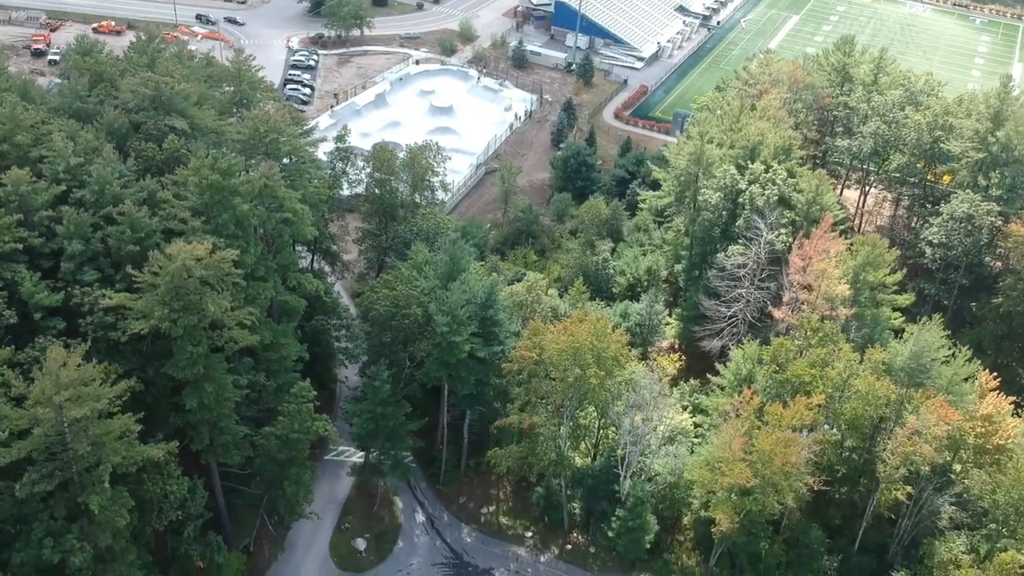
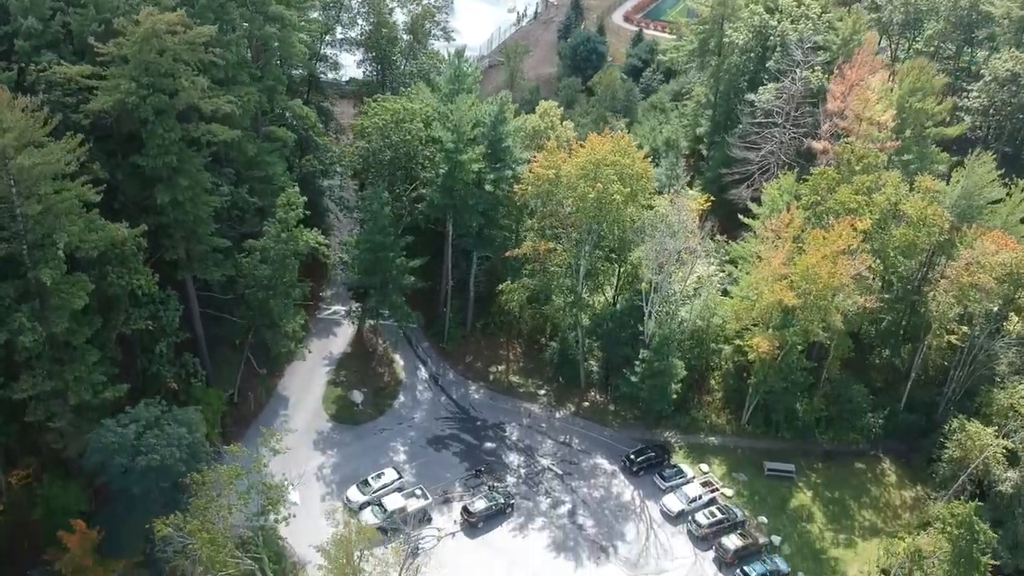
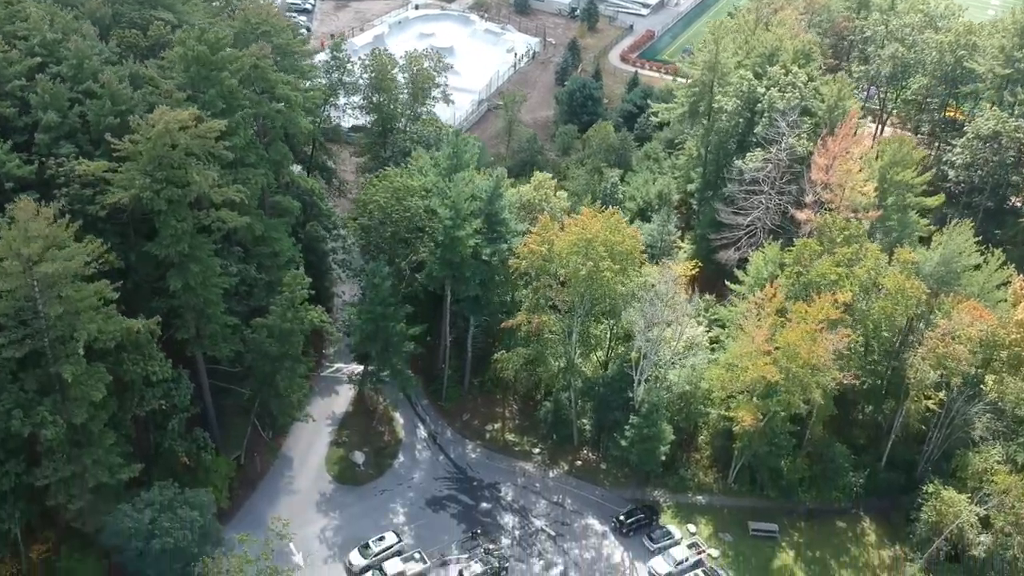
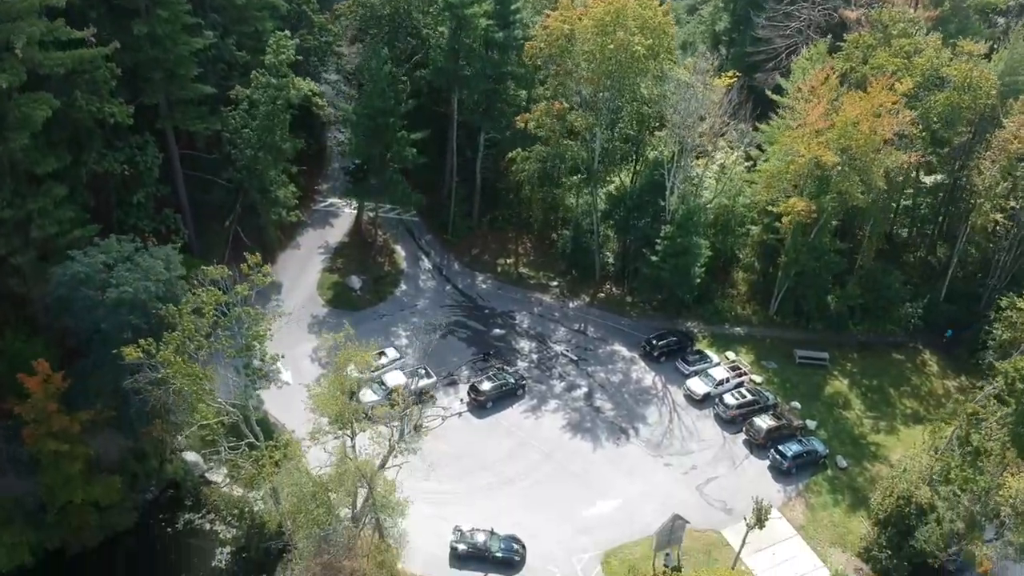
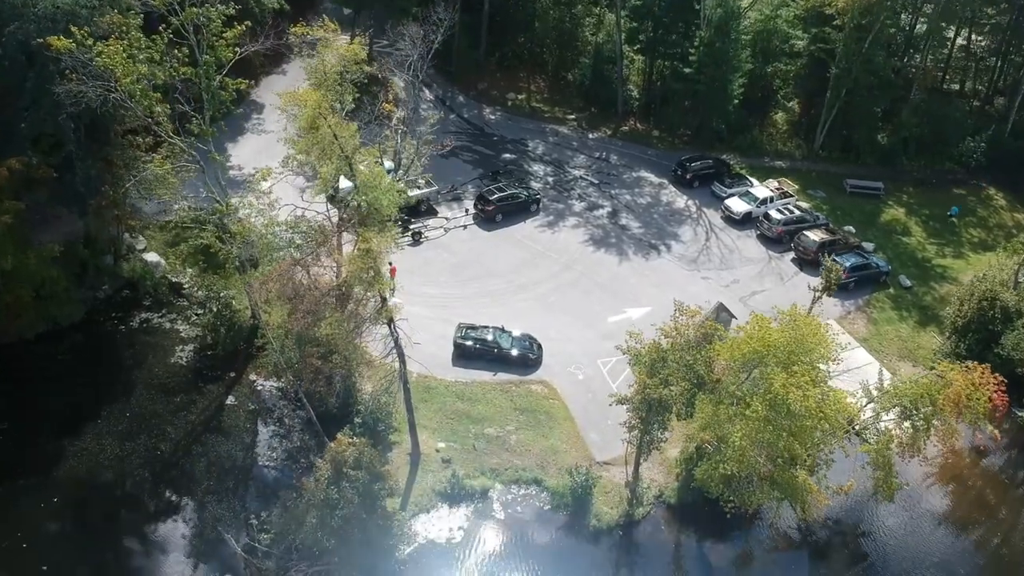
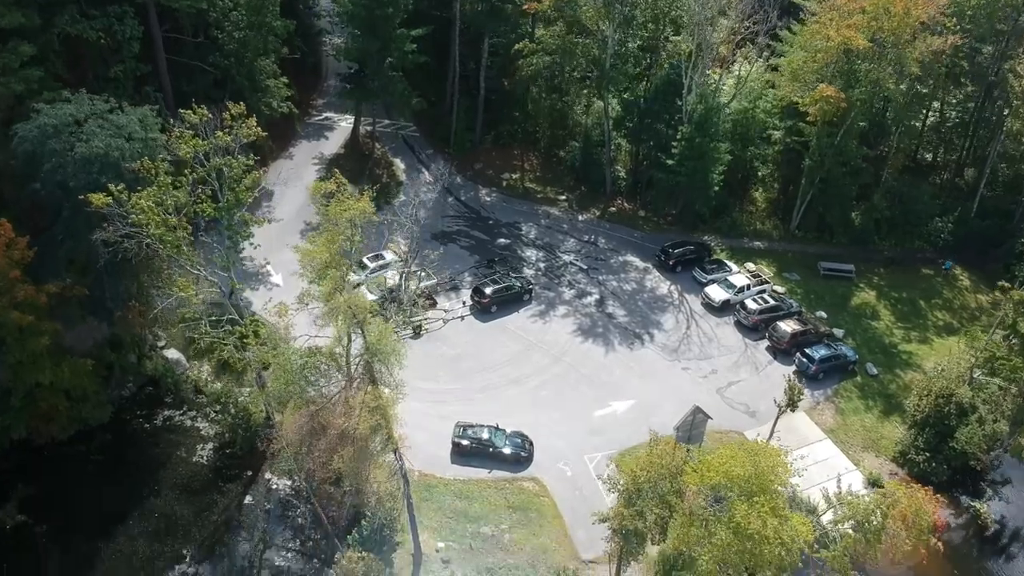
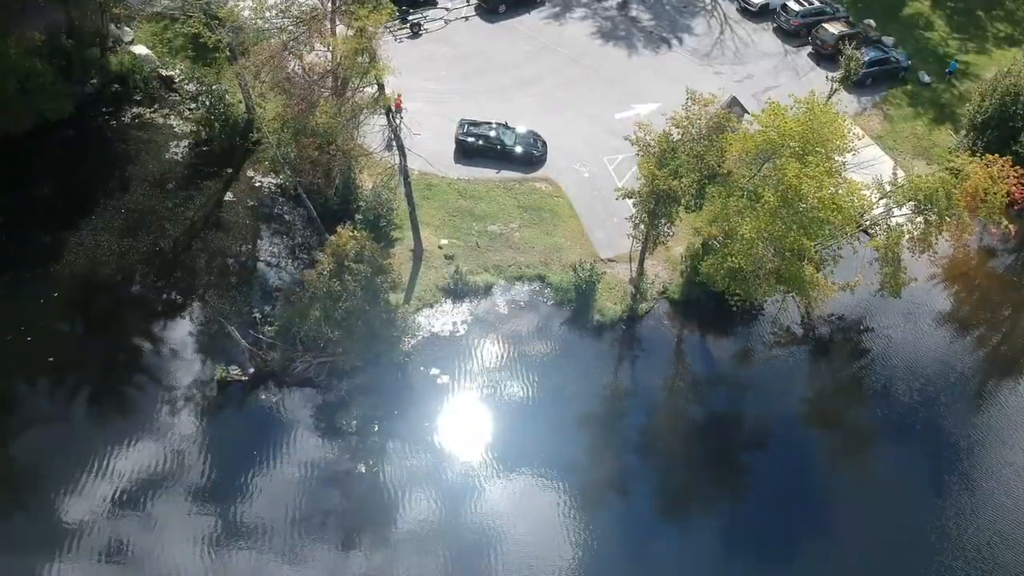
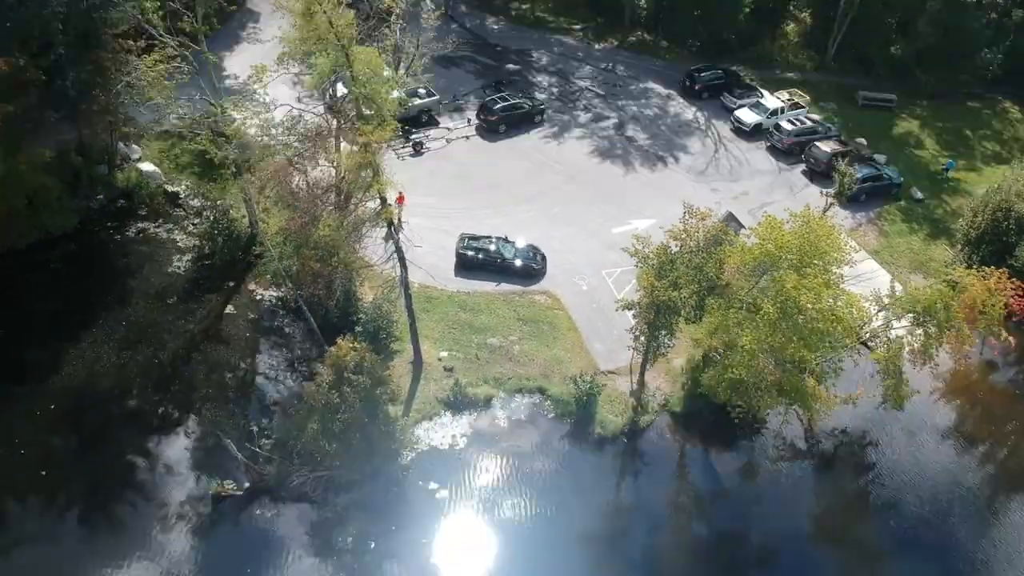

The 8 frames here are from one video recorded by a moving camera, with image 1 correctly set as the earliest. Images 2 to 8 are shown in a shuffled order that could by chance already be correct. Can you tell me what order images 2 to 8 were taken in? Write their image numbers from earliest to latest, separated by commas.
3, 2, 4, 6, 5, 8, 7
